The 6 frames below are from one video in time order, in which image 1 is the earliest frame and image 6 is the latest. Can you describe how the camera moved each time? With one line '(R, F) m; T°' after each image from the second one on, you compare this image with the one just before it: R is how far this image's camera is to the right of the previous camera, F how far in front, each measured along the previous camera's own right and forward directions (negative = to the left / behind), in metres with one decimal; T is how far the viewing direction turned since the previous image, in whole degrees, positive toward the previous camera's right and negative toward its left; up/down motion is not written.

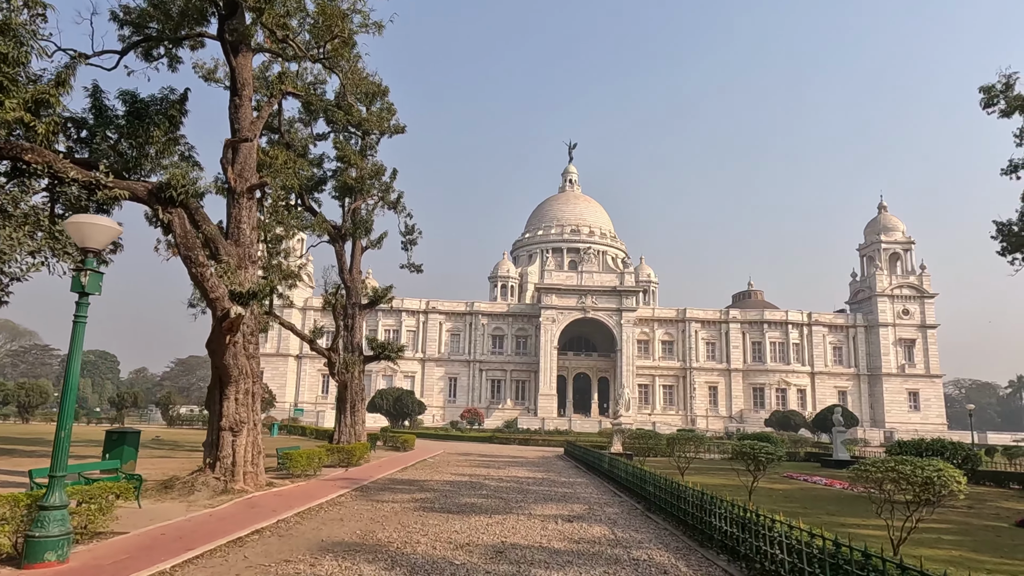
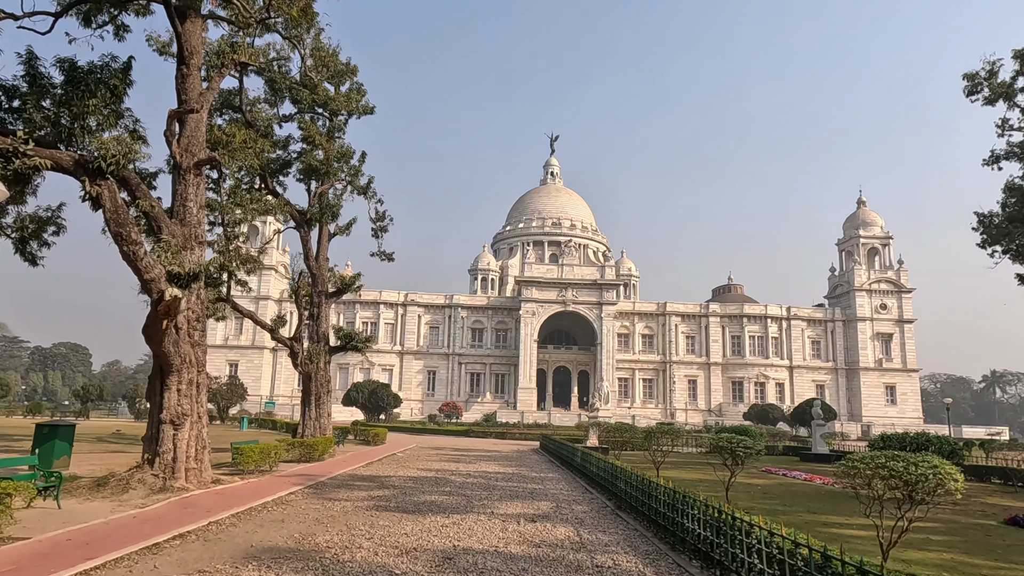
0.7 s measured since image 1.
(+0.4, +0.8) m; +2°
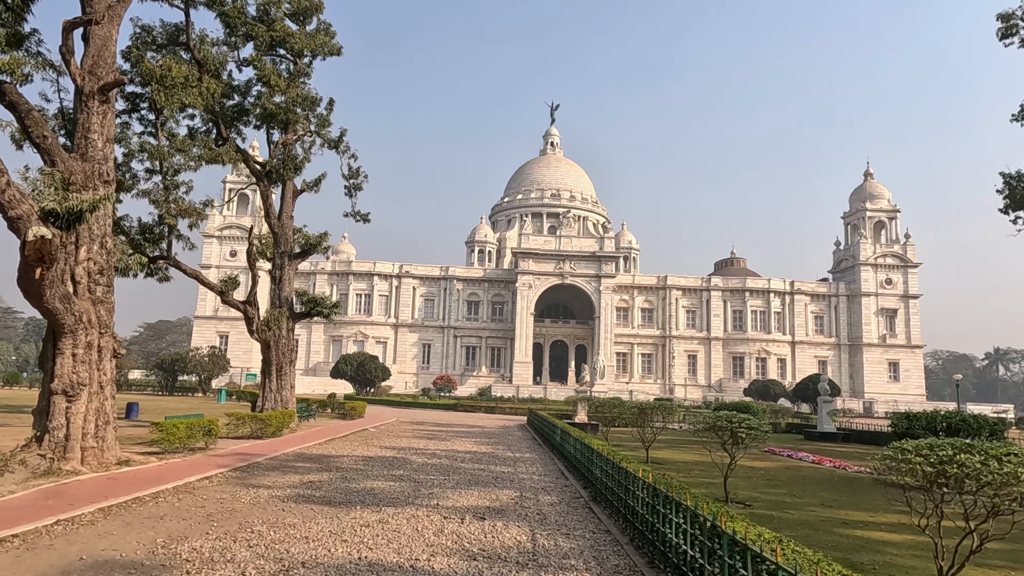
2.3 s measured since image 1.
(+0.7, +2.1) m; 0°
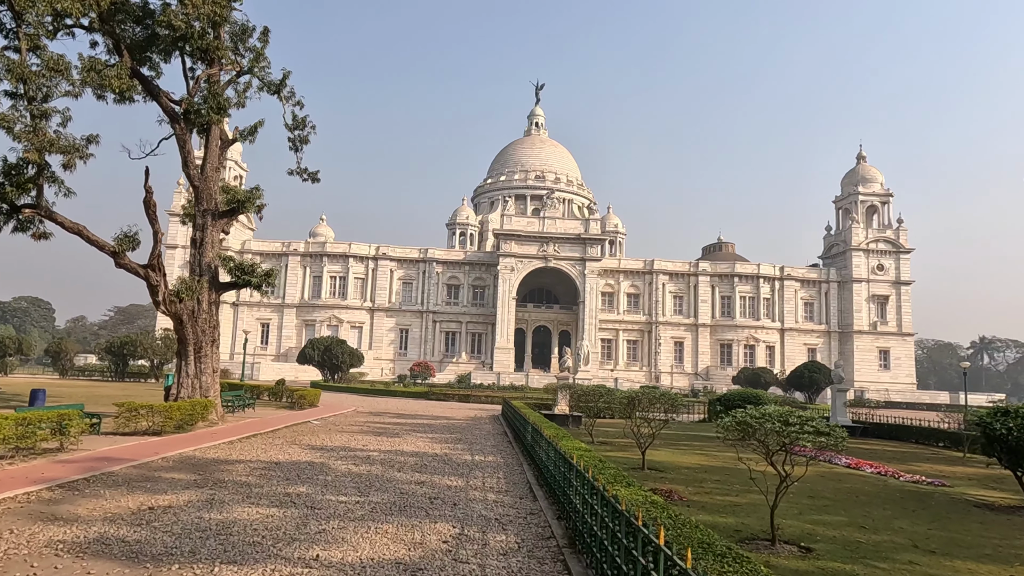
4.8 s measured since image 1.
(+0.5, +3.4) m; +1°
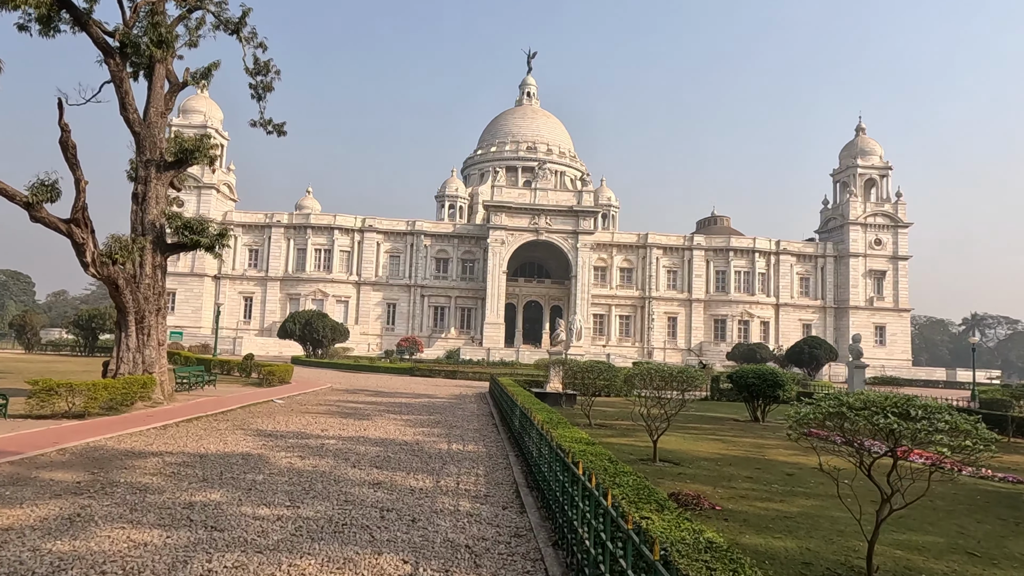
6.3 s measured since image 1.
(+0.1, +2.0) m; +1°
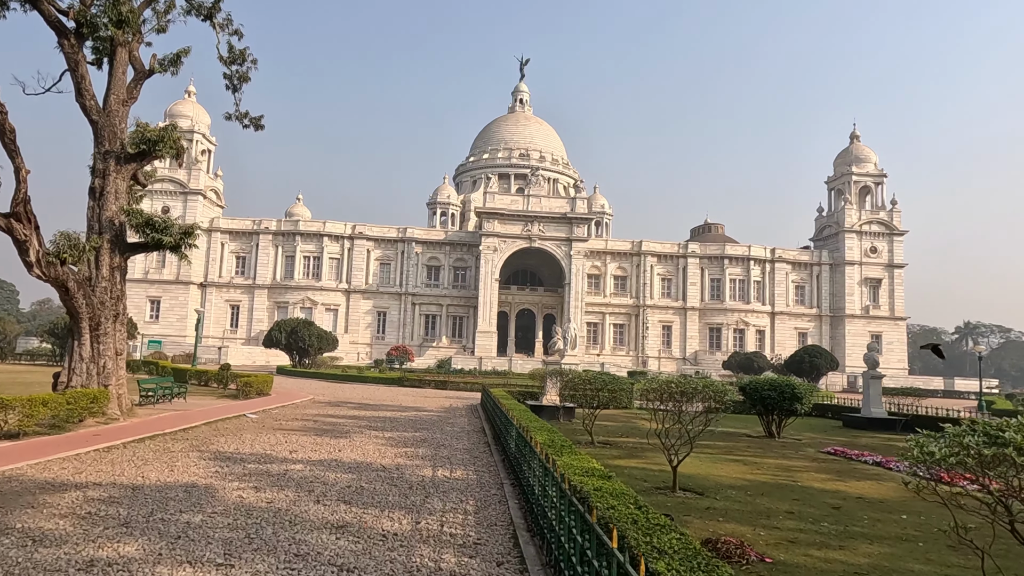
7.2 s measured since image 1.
(0.0, +1.3) m; +1°
